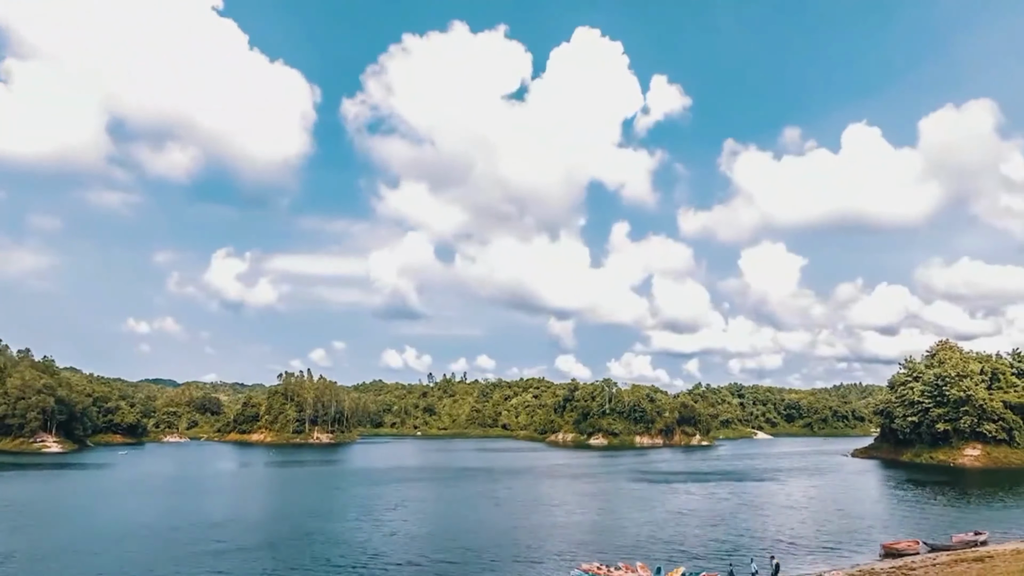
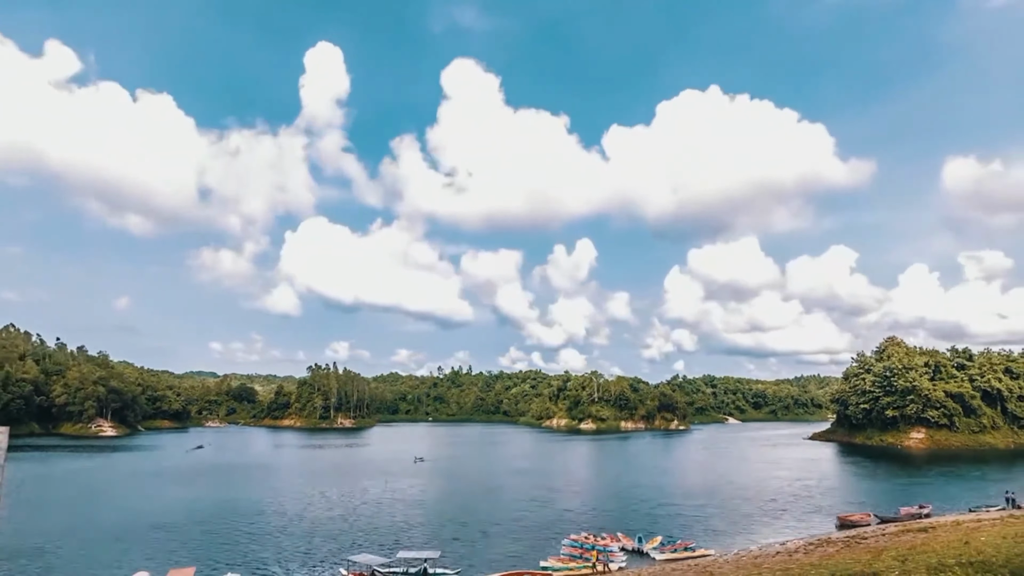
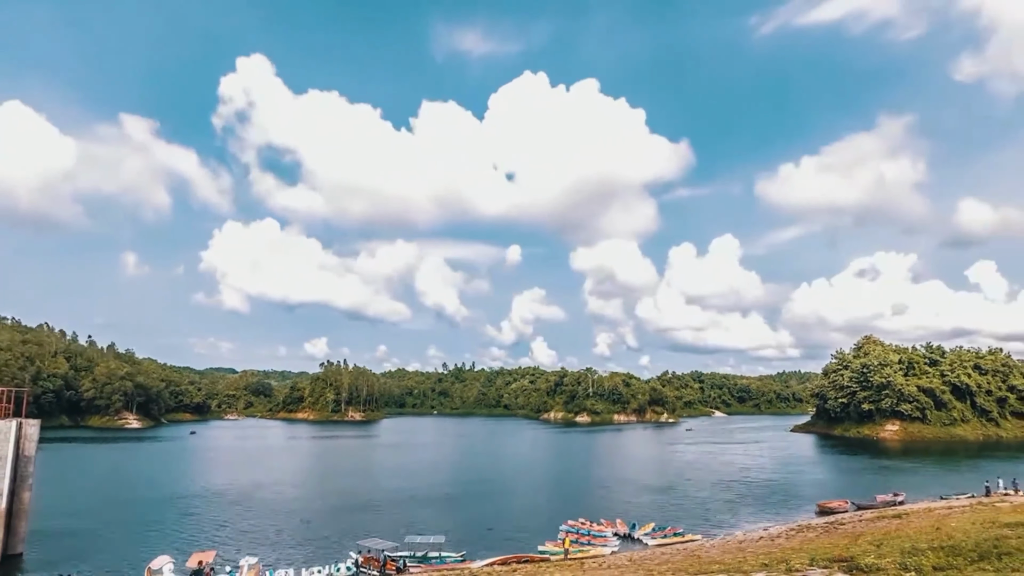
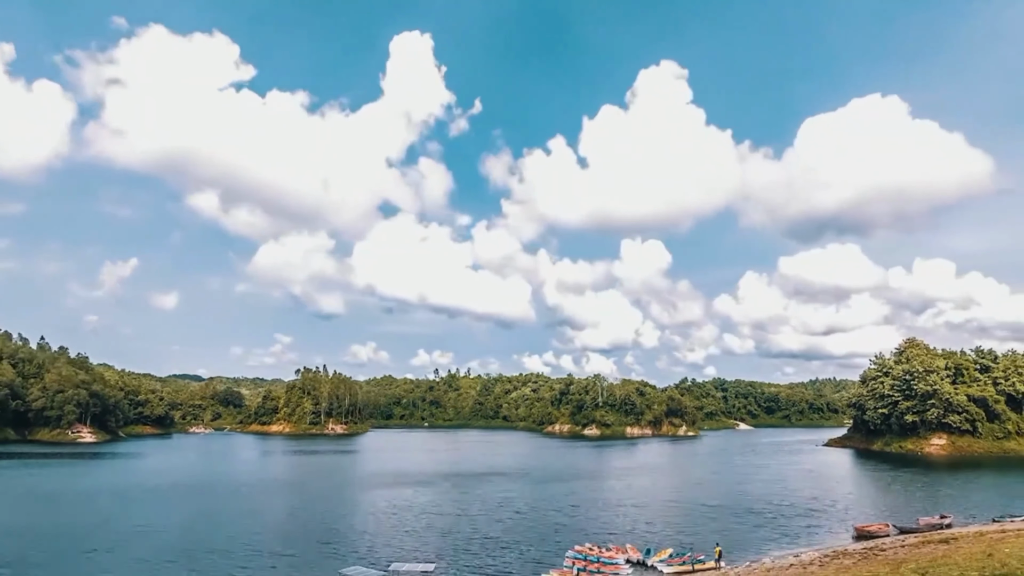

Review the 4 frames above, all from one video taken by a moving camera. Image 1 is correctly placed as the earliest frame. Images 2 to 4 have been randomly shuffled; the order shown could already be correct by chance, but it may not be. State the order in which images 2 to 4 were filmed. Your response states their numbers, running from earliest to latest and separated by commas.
4, 2, 3
